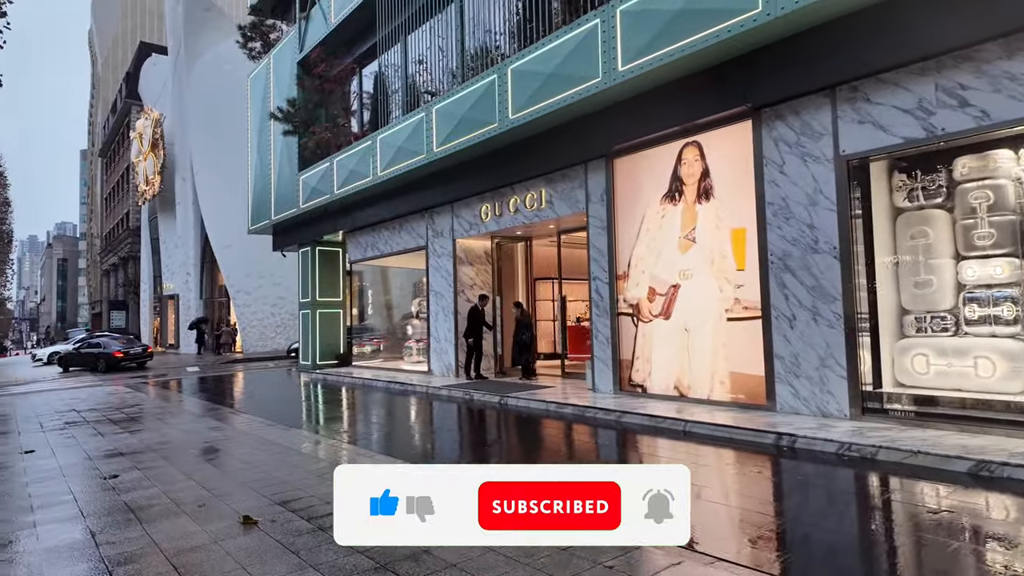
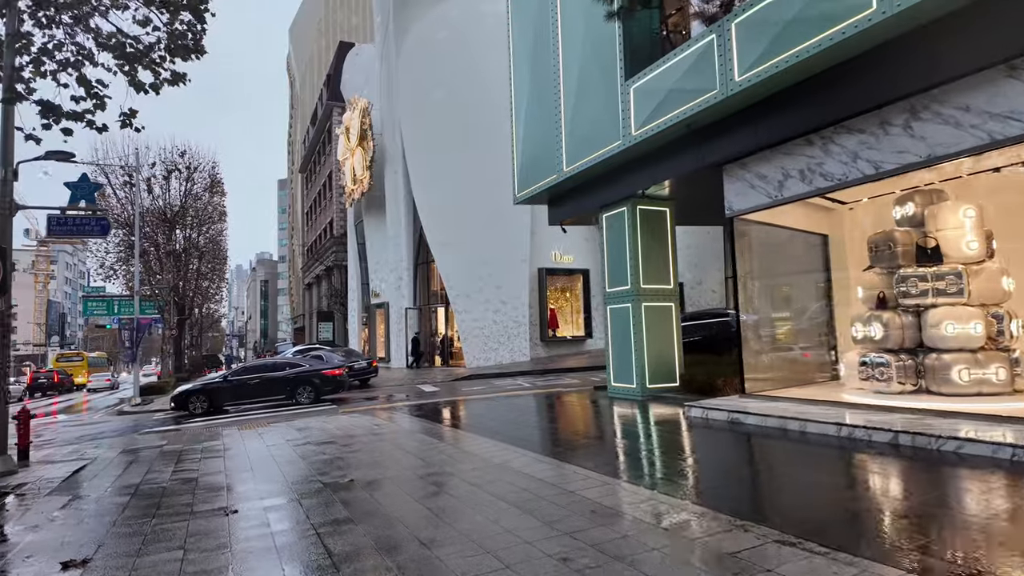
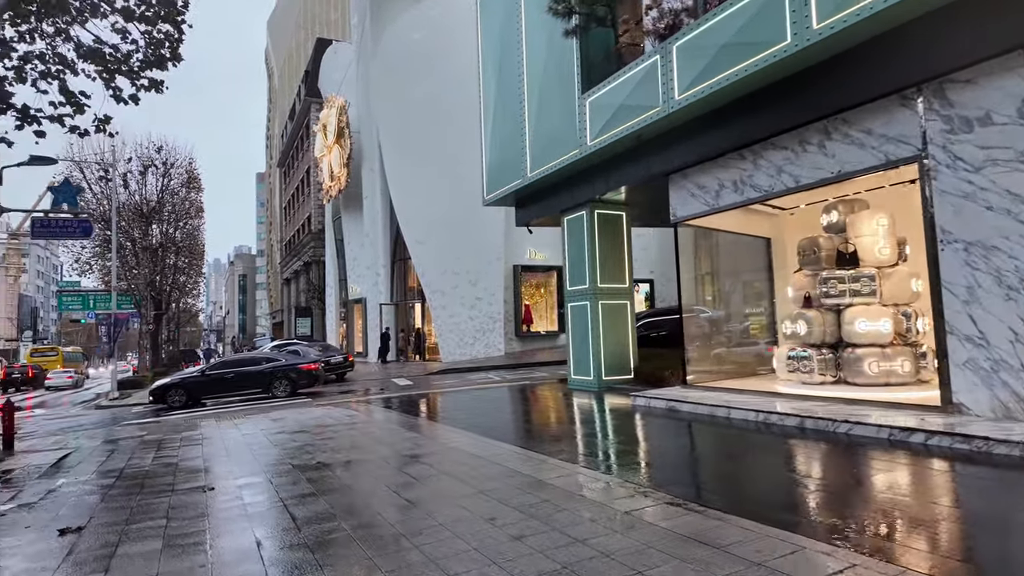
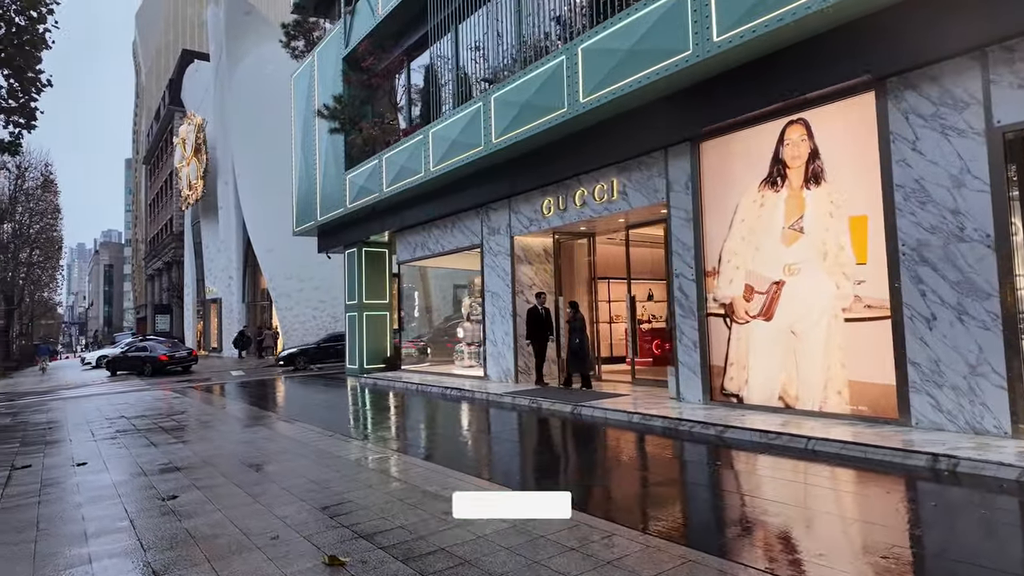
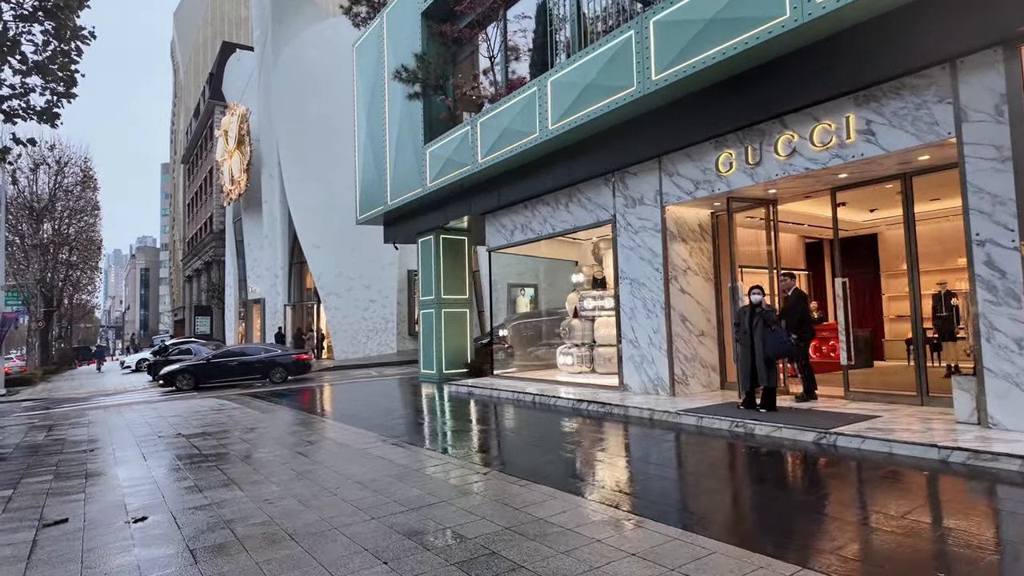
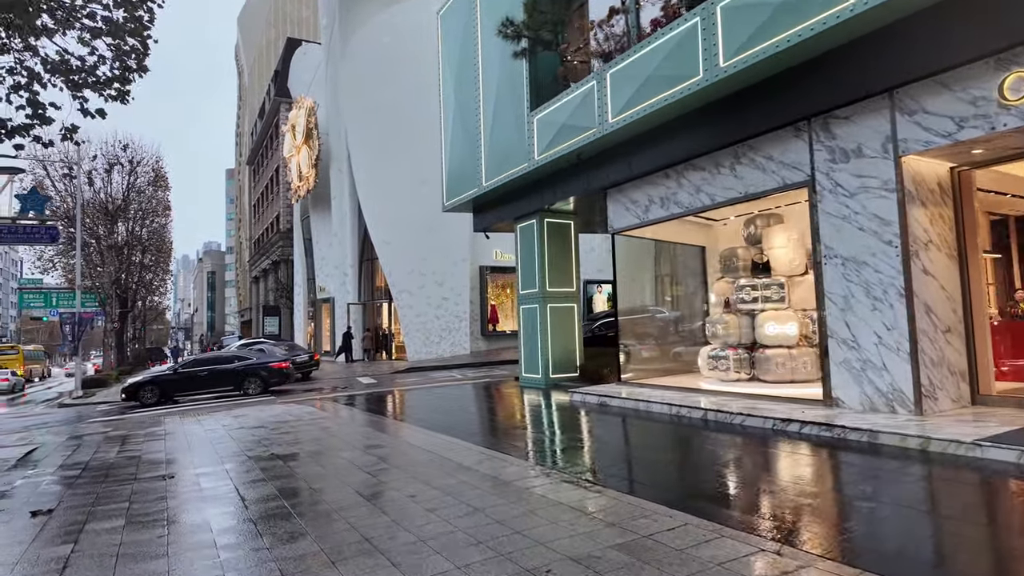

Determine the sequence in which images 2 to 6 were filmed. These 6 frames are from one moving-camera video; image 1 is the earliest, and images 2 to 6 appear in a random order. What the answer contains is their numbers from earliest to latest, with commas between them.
4, 5, 6, 3, 2
